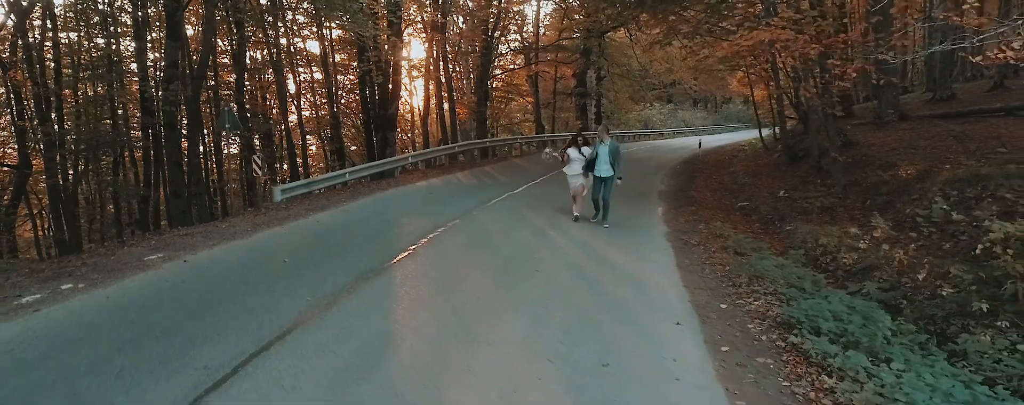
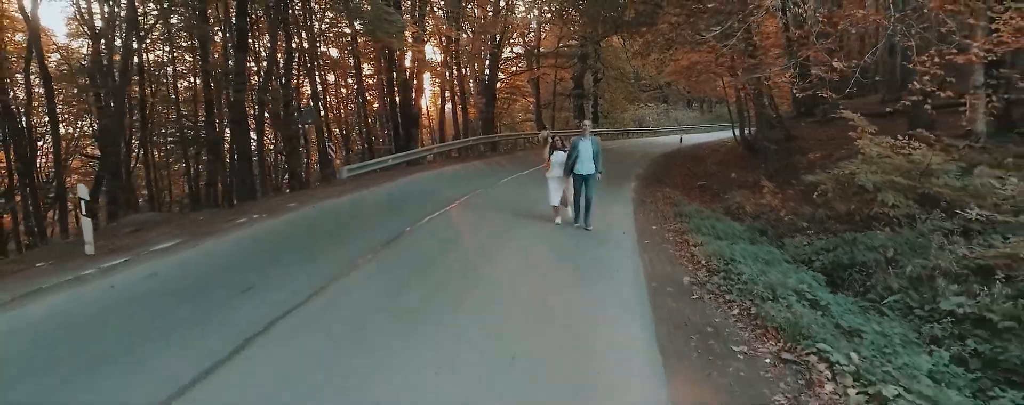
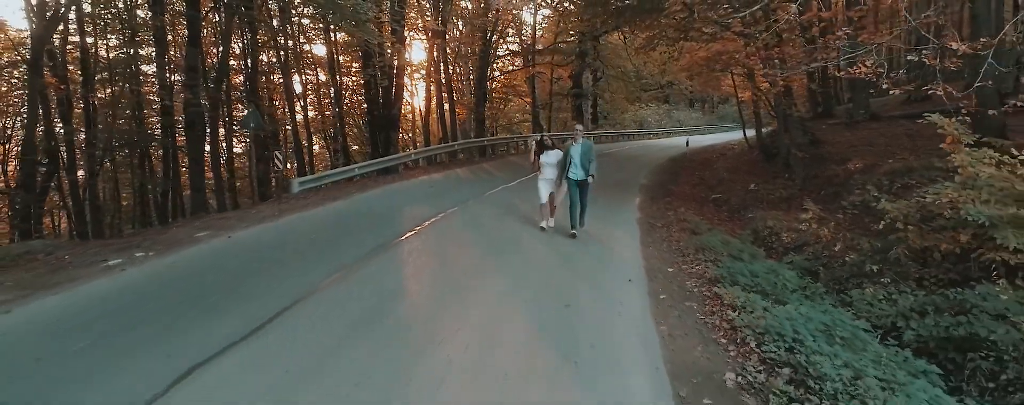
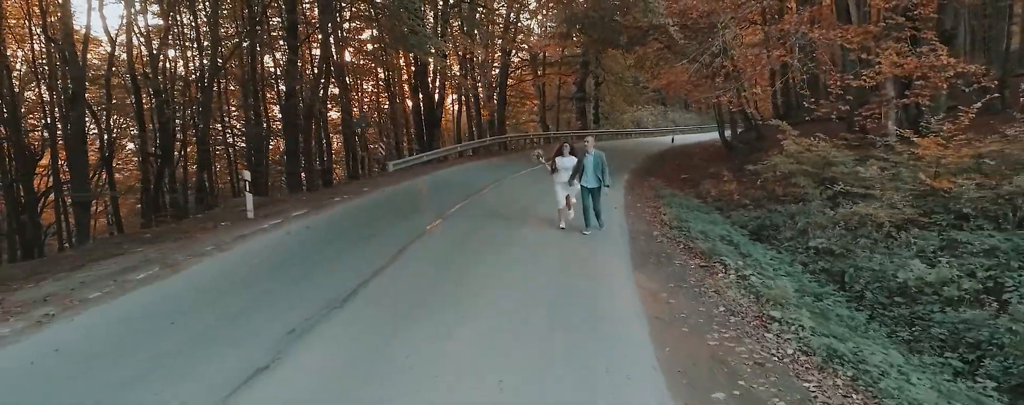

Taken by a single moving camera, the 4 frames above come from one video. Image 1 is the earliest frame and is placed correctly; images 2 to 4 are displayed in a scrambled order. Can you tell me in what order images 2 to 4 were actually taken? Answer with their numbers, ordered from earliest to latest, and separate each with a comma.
3, 2, 4
